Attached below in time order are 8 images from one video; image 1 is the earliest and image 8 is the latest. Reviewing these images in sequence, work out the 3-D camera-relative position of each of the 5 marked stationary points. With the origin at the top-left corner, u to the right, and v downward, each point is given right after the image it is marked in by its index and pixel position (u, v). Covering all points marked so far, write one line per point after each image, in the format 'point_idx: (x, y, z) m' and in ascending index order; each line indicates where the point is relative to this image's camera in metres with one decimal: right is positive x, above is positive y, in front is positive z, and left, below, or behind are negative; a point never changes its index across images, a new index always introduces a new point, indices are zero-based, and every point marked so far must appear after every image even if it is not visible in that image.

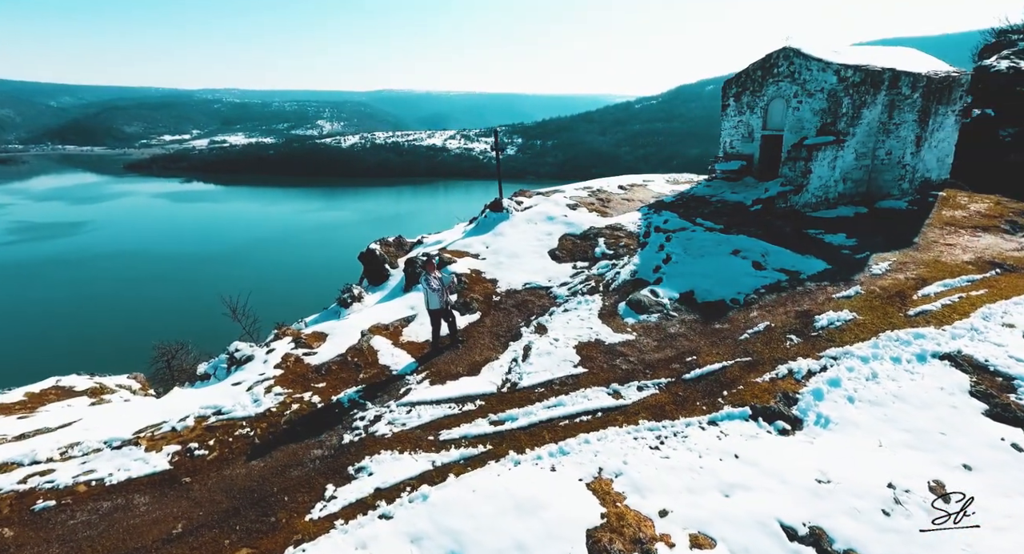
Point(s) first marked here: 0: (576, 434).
0: (+1.1, -2.5, +7.6) m
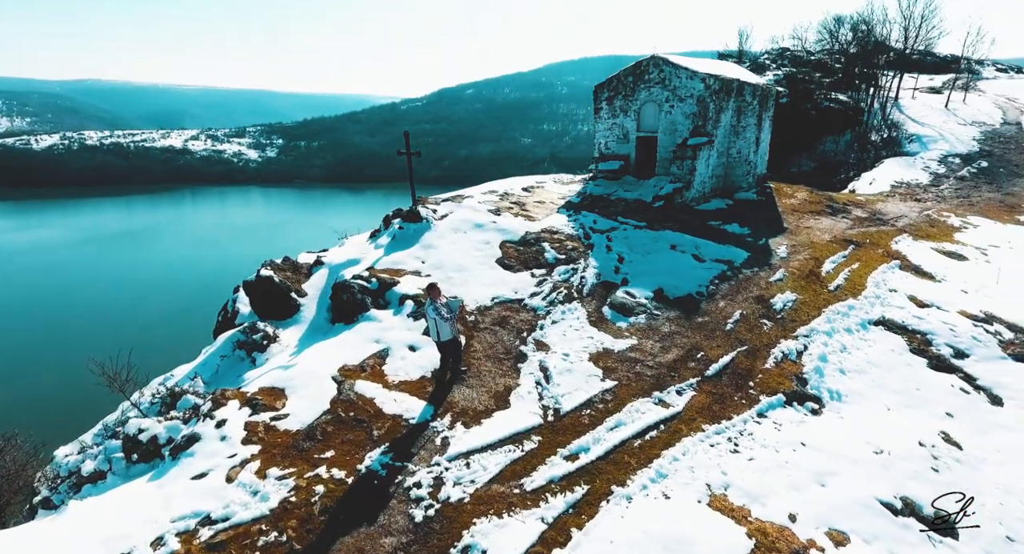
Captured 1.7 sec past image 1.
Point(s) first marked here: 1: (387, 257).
0: (+2.2, -2.6, +7.2) m
1: (-3.6, +0.6, +14.0) m
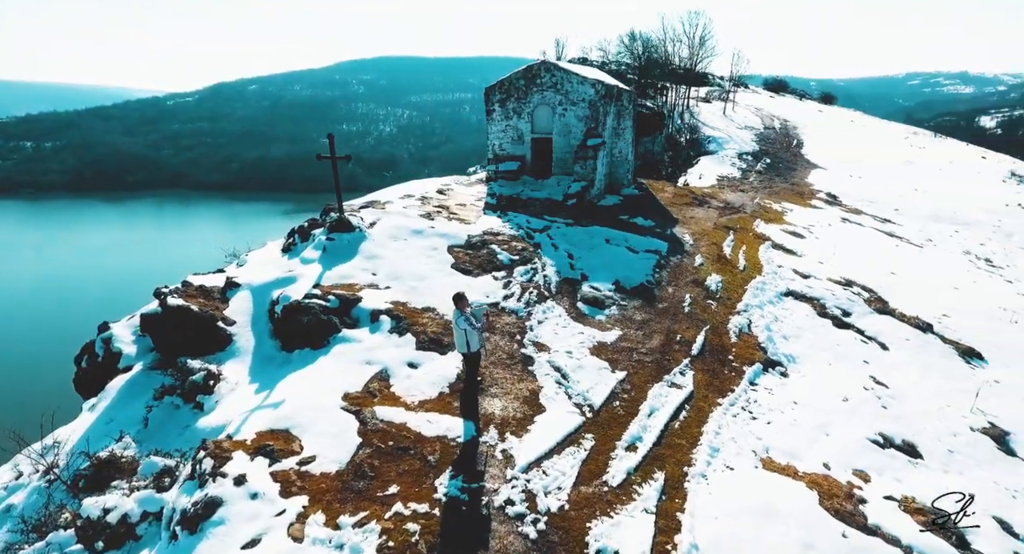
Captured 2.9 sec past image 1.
0: (+3.1, -2.5, +7.9) m
1: (-4.6, +0.2, +12.7) m
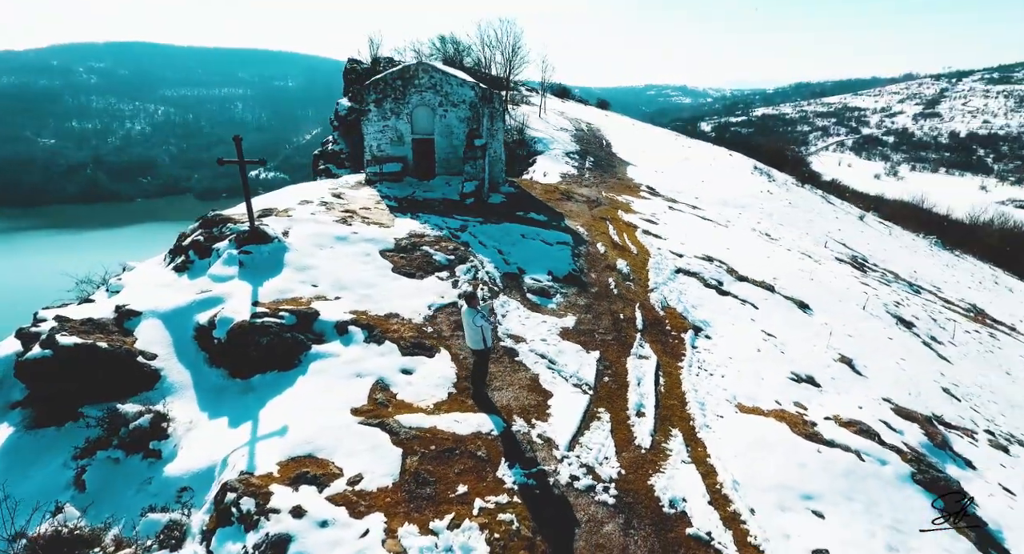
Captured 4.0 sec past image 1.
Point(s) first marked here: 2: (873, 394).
0: (+3.3, -2.2, +9.4) m
1: (-5.8, -0.2, +11.5) m
2: (+8.1, -2.6, +11.2) m
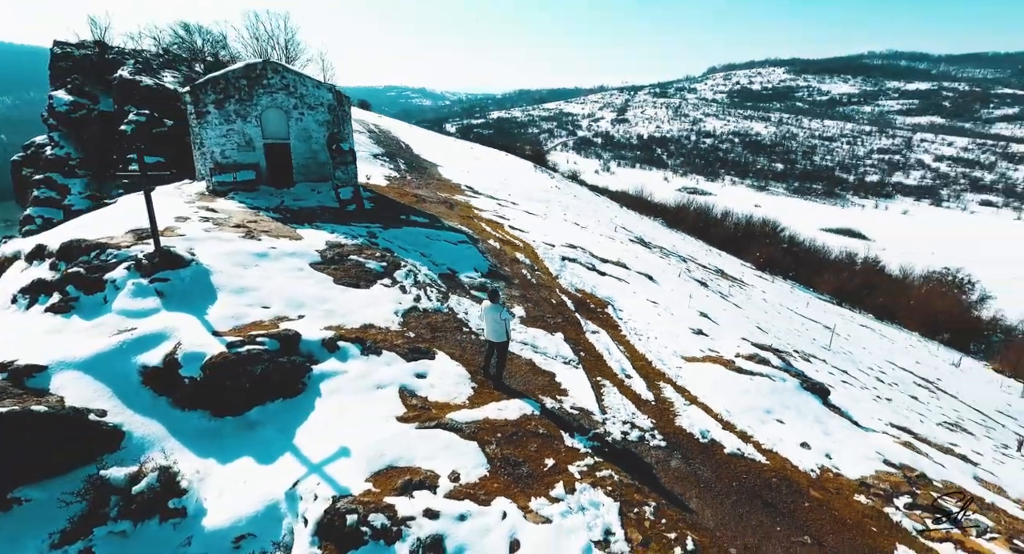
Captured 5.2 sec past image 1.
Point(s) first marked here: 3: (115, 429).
0: (+3.0, -1.8, +11.7) m
1: (-6.3, -0.8, +10.2) m
2: (+6.9, -1.8, +15.2) m
3: (-6.5, -2.5, +8.1) m
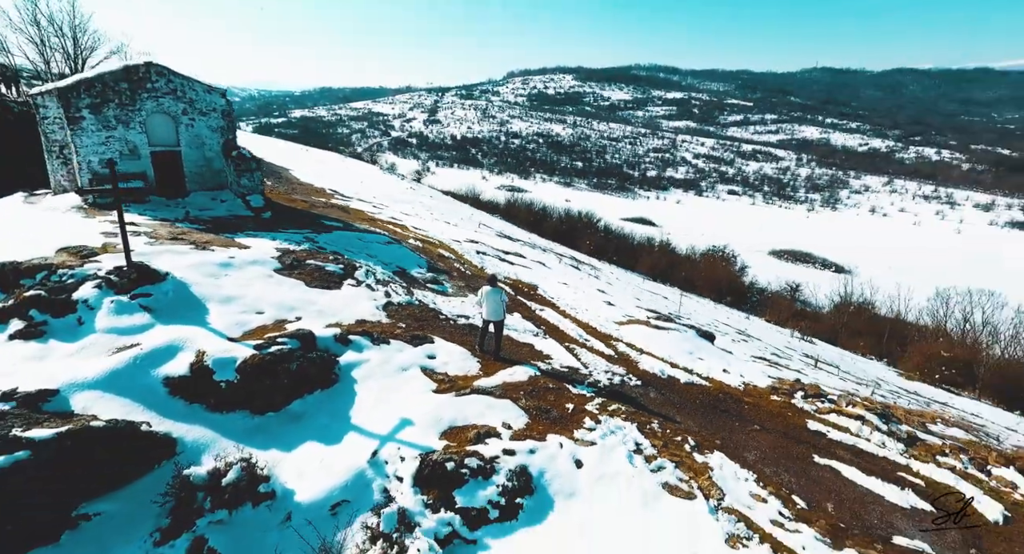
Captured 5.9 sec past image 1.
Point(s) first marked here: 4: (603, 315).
0: (+2.1, -1.3, +14.6) m
1: (-6.4, -1.0, +10.4) m
2: (+4.8, -1.1, +19.1) m
3: (-5.9, -2.7, +8.4) m
4: (+2.9, -1.2, +15.5) m
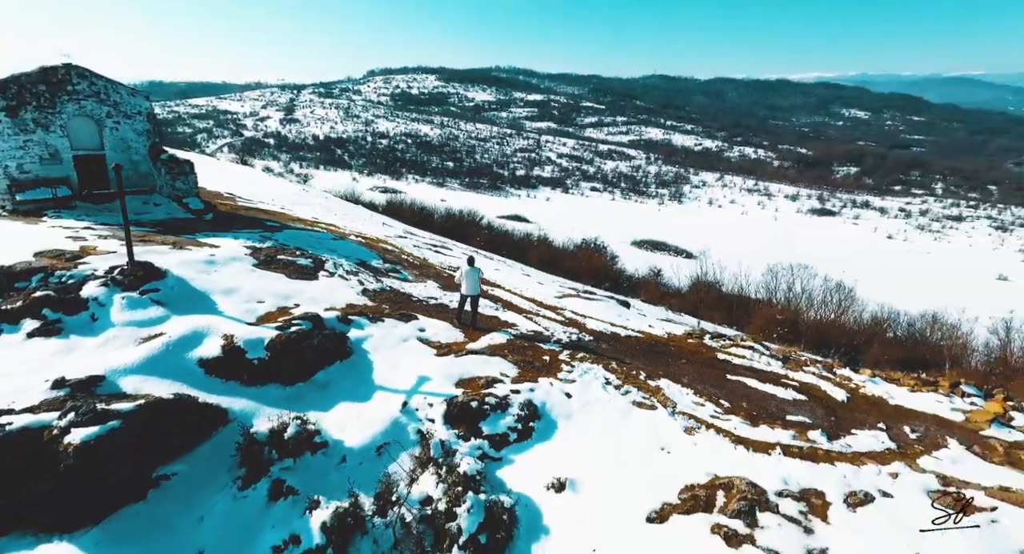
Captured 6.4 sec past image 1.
0: (+0.6, -0.7, +17.4) m
1: (-6.7, -0.8, +11.4) m
2: (+2.2, -0.3, +22.4) m
3: (-5.7, -2.5, +9.6) m
4: (+1.1, -0.5, +18.5) m
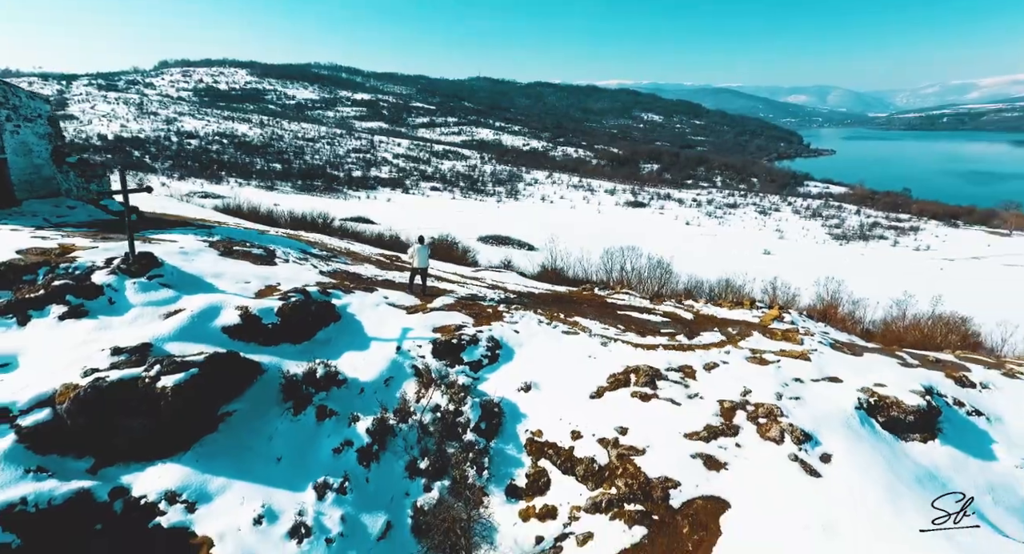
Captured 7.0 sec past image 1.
0: (-2.5, +0.2, +21.0) m
1: (-7.7, -0.4, +13.1) m
2: (-2.5, +0.7, +26.2) m
3: (-6.0, -2.0, +11.7) m
4: (-2.4, +0.5, +22.2) m
